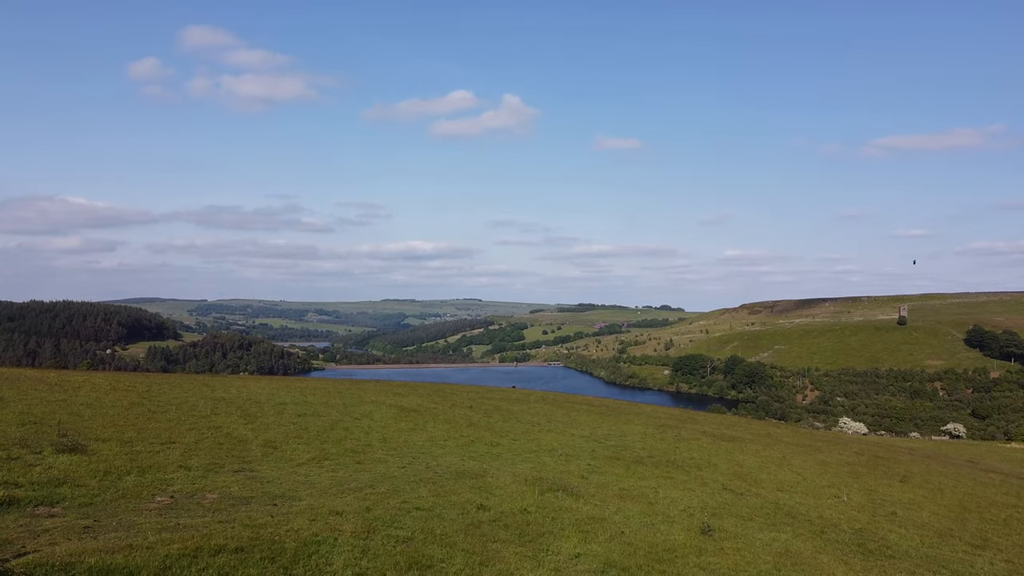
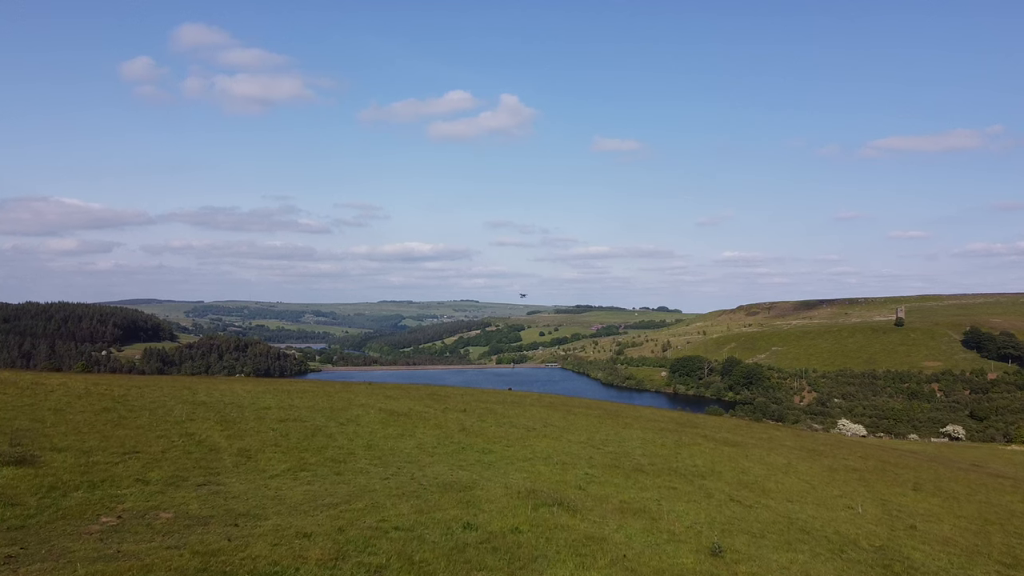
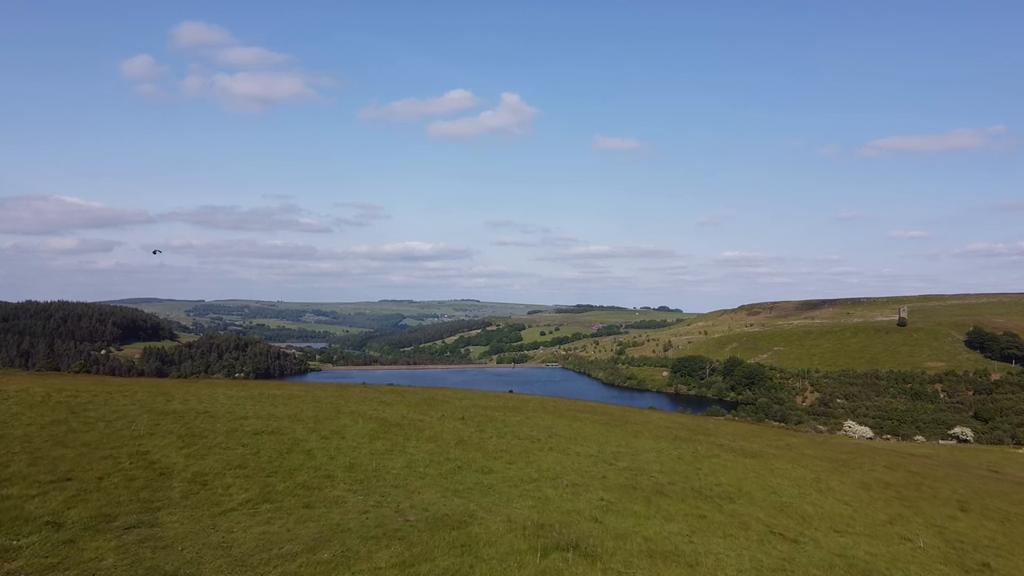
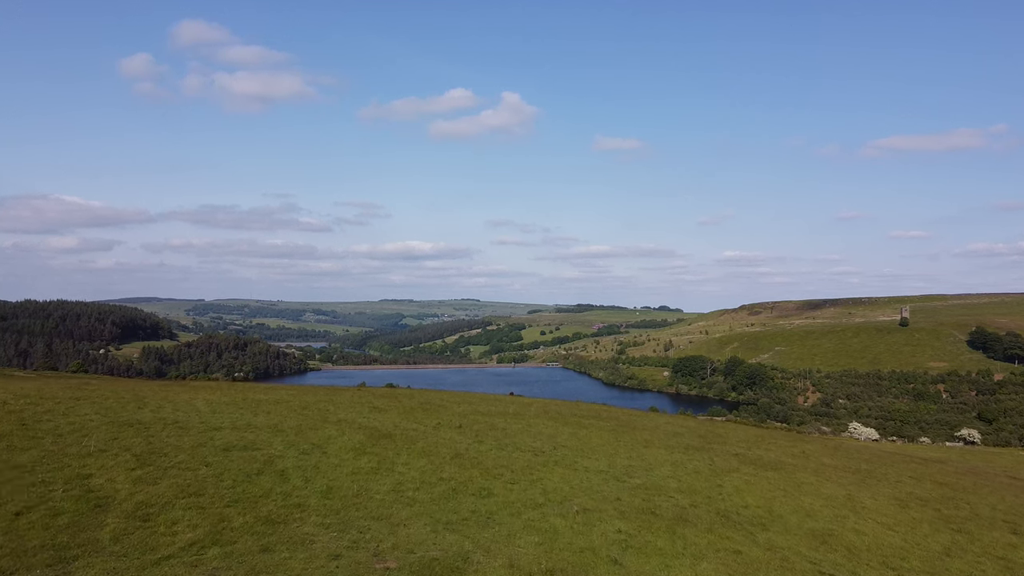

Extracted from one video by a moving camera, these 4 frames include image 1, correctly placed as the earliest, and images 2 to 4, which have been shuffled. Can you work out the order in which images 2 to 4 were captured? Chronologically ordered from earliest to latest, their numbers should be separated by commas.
2, 3, 4
